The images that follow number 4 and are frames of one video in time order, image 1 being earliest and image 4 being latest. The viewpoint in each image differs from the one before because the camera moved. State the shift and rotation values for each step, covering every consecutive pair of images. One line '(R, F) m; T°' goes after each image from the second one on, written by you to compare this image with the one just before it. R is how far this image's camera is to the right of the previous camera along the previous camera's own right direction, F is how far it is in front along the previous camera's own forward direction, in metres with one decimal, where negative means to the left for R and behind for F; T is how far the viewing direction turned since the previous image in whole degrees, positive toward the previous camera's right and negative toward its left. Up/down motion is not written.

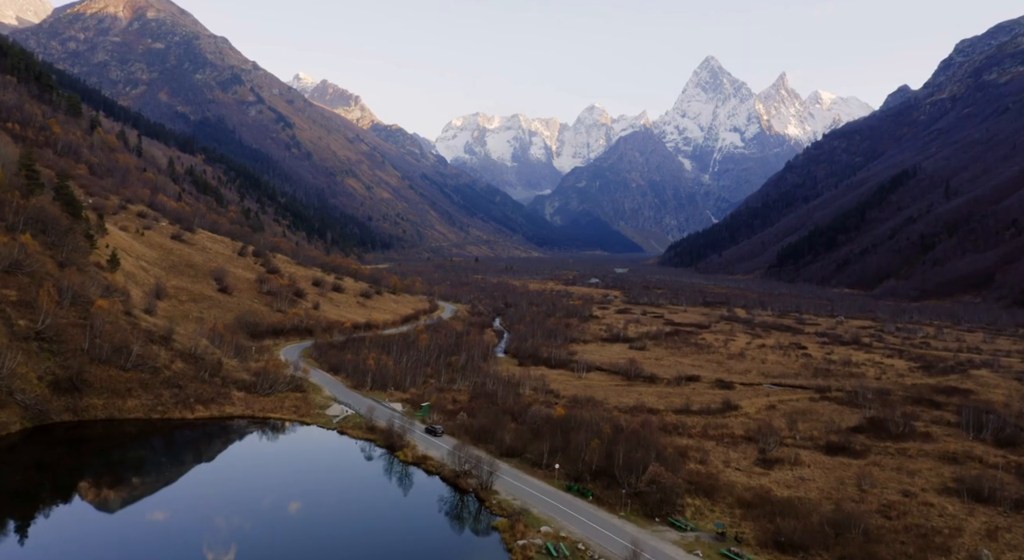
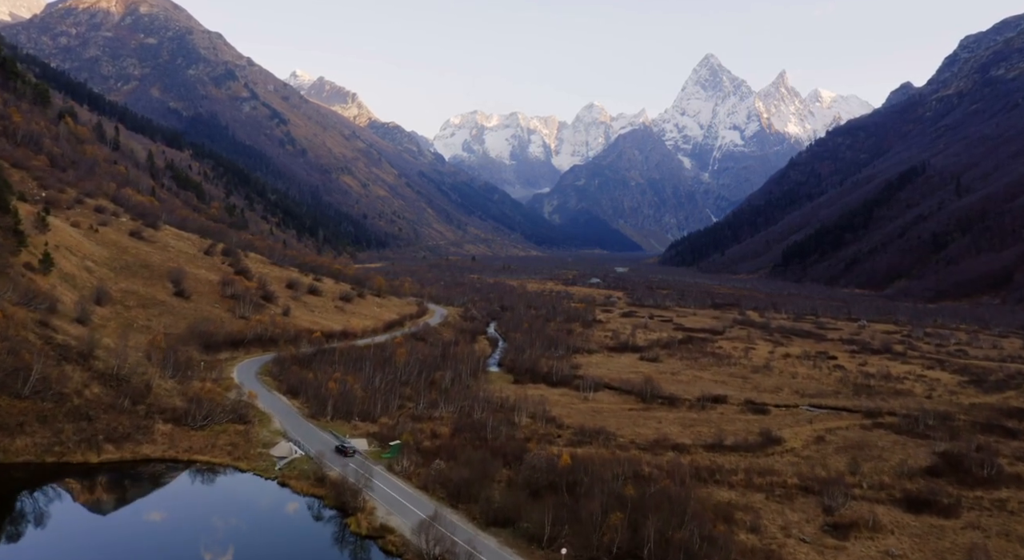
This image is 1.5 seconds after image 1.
(+0.3, +11.6) m; 0°
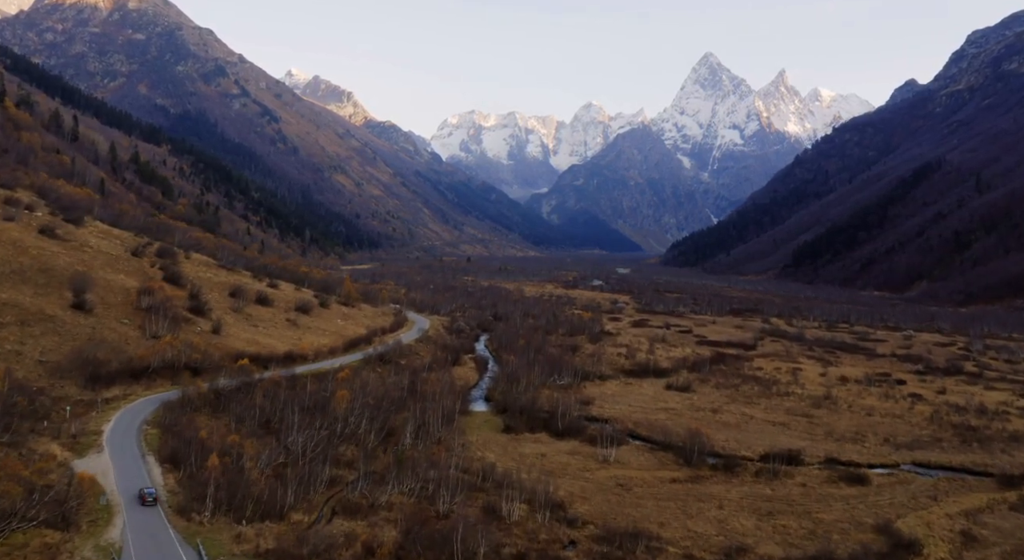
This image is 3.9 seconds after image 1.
(+0.5, +18.8) m; 0°
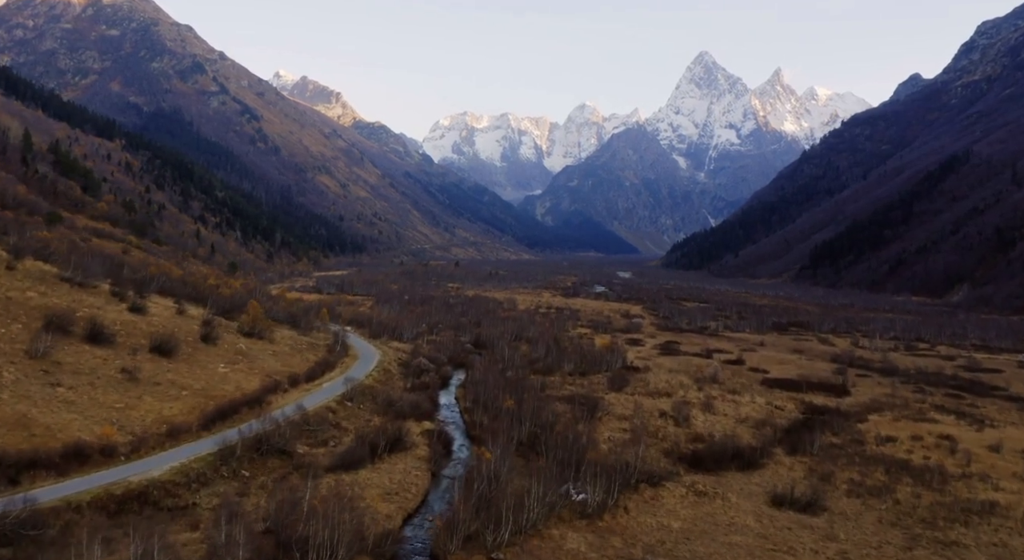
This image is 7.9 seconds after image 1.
(+0.9, +31.4) m; 0°
